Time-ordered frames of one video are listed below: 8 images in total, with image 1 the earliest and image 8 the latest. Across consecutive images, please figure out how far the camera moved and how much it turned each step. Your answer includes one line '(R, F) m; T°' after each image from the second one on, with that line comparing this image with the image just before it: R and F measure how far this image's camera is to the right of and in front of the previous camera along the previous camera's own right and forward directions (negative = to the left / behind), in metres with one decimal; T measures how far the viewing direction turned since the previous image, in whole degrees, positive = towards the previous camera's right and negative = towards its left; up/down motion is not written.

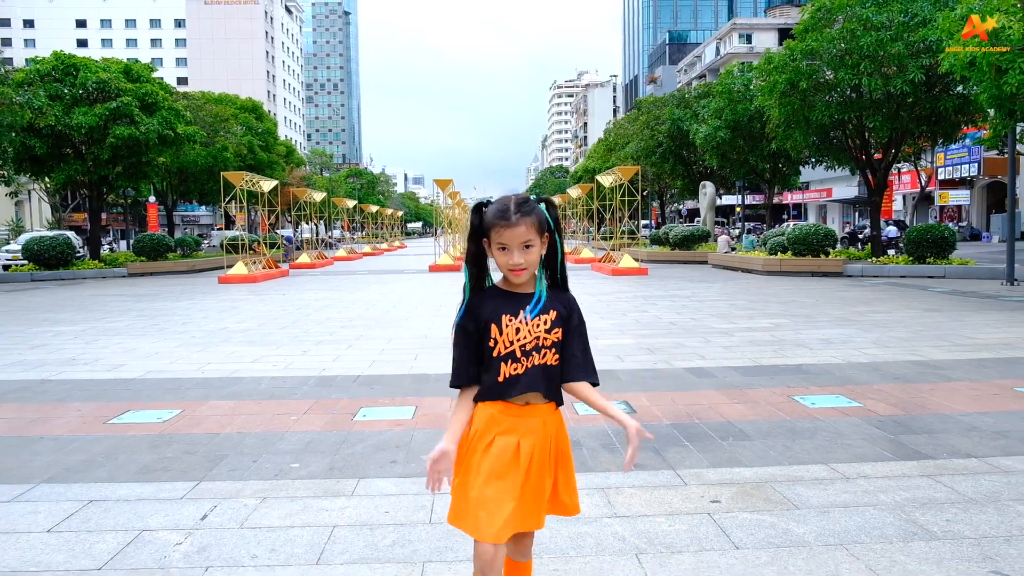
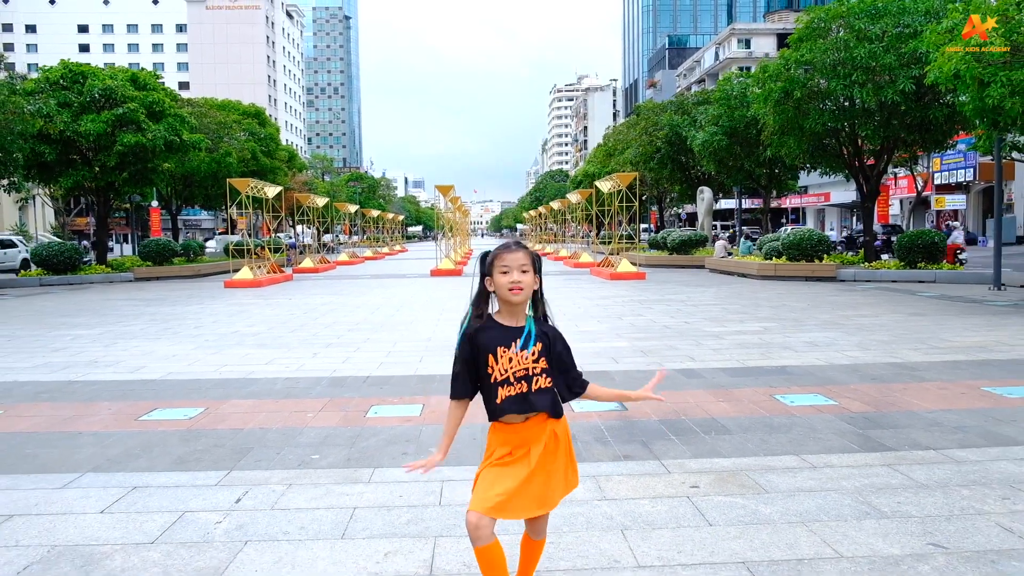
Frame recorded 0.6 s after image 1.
(0.0, -0.4) m; 0°
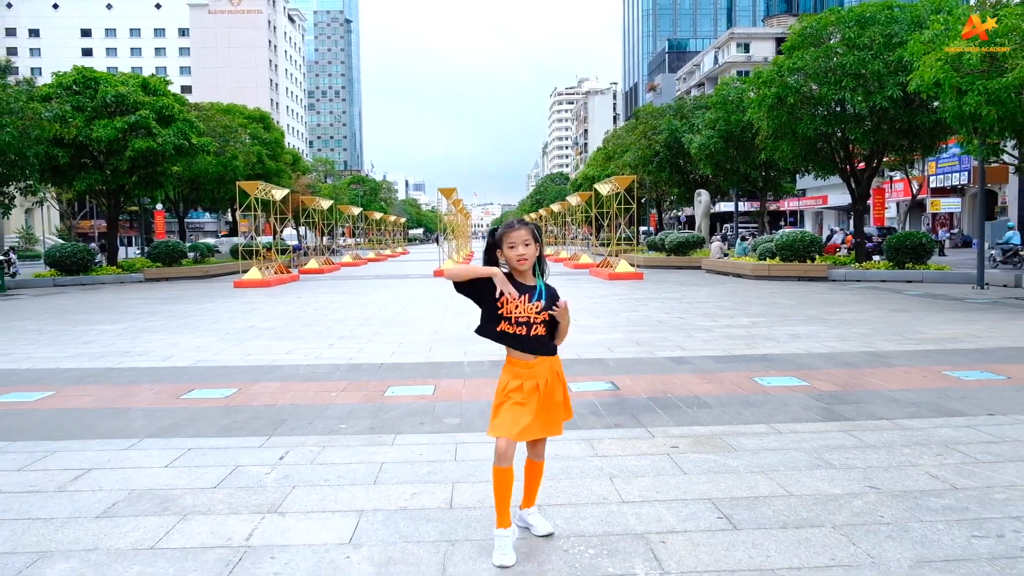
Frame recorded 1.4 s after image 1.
(0.0, -0.6) m; 0°
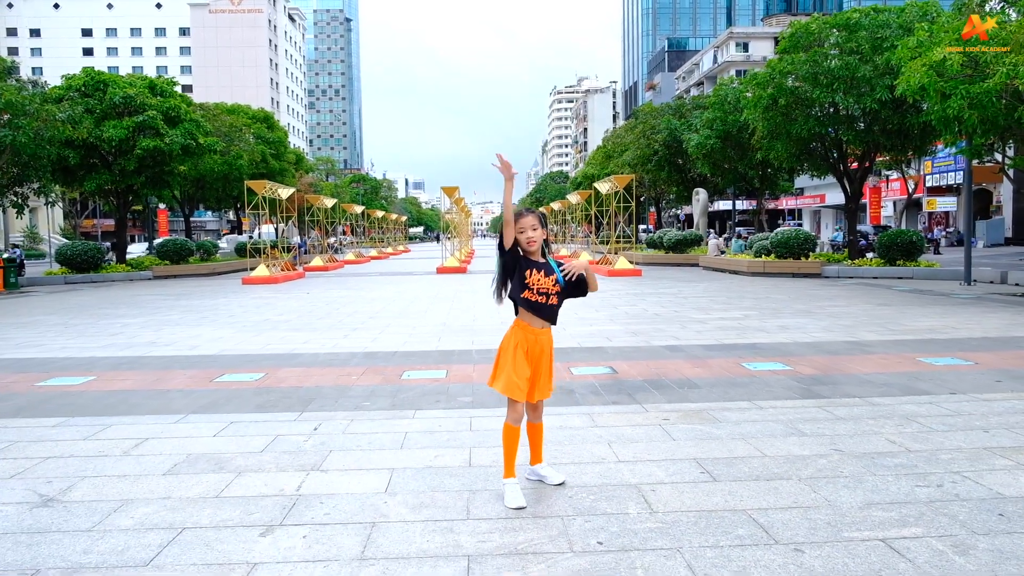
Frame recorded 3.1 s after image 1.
(-0.1, -0.6) m; 0°
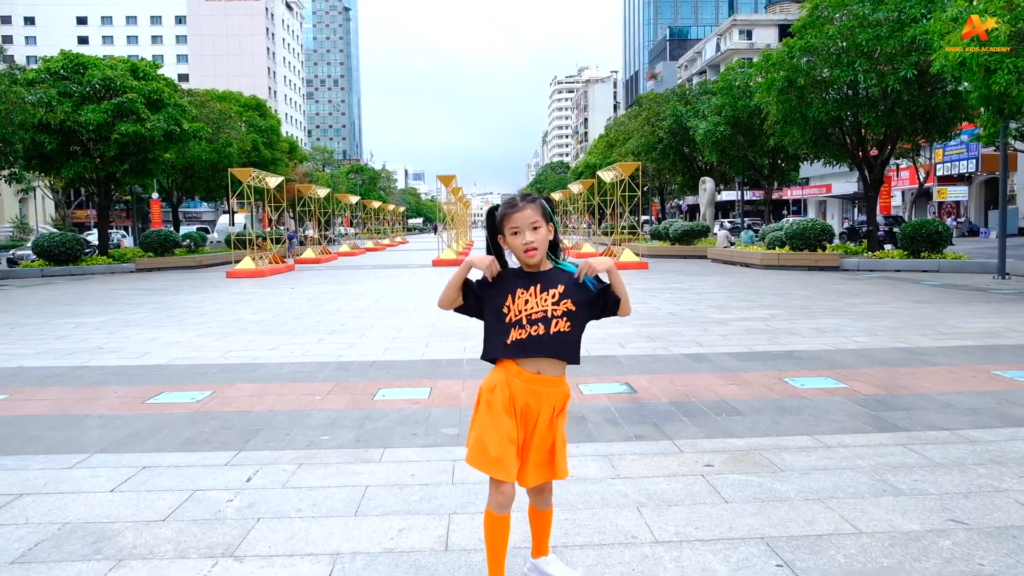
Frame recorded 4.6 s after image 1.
(0.0, +1.2) m; 0°
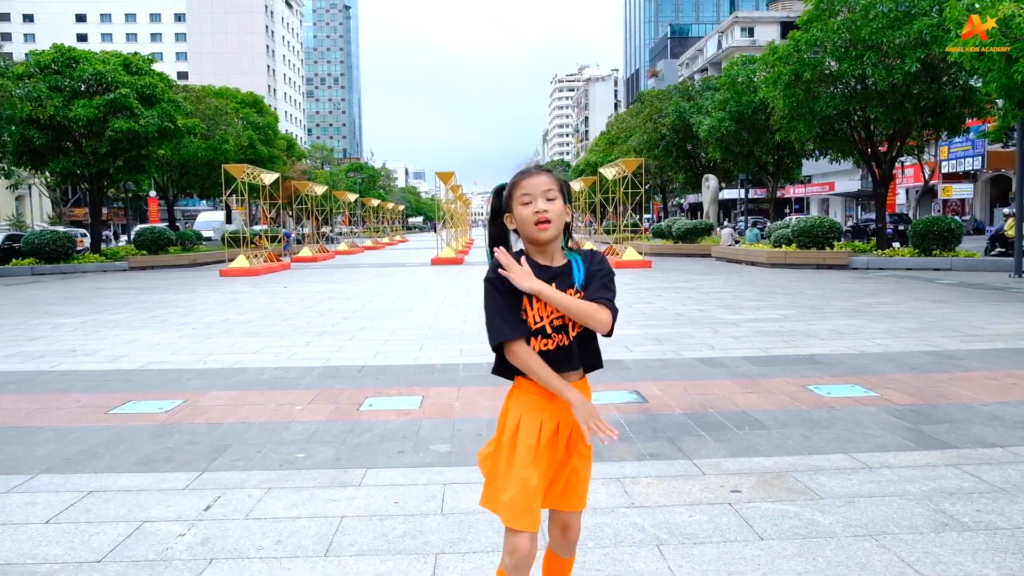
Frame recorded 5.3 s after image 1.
(0.0, +0.5) m; 0°
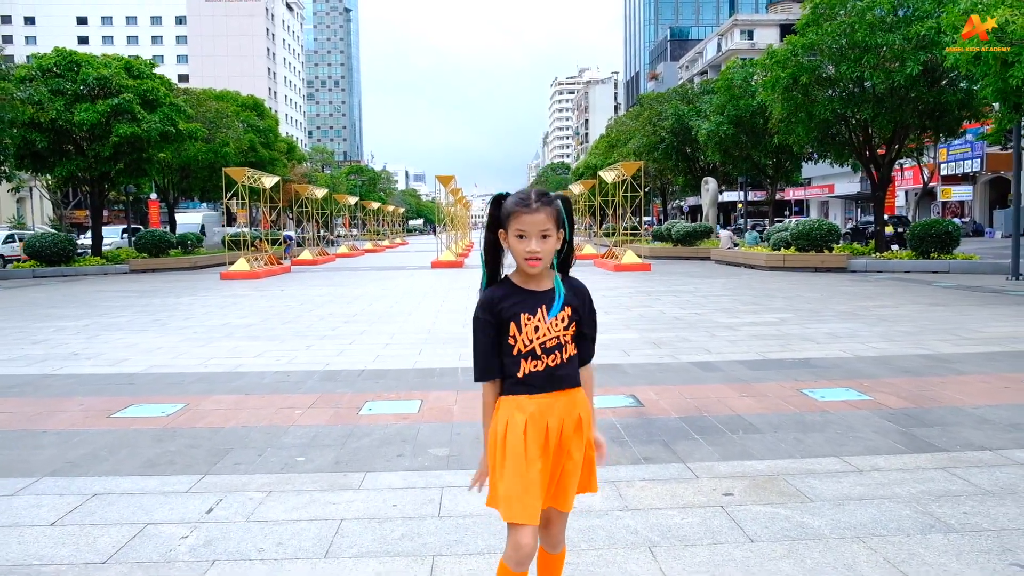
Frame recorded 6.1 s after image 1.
(0.0, -0.1) m; 0°
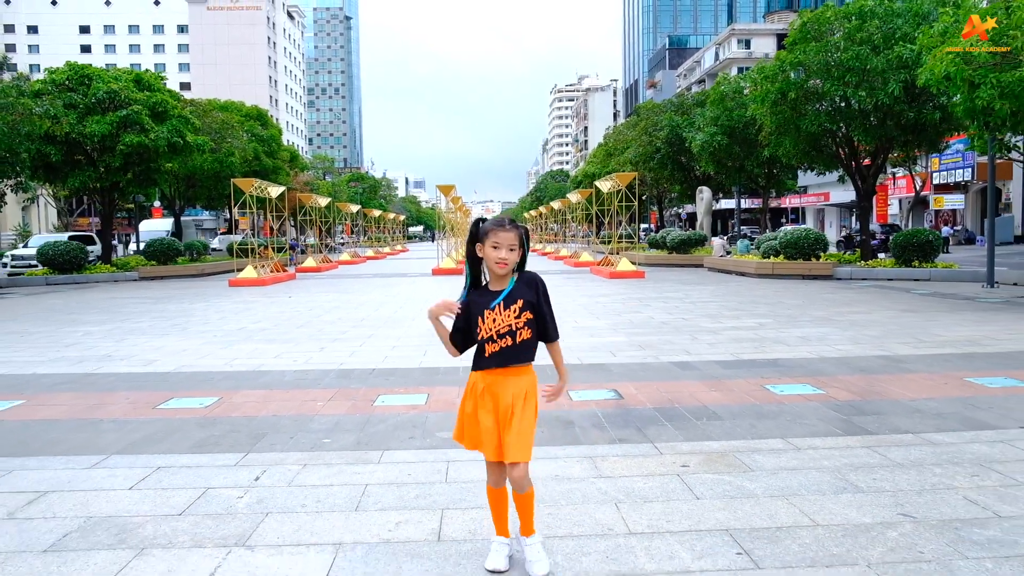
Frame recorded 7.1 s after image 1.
(0.0, -0.8) m; 0°
